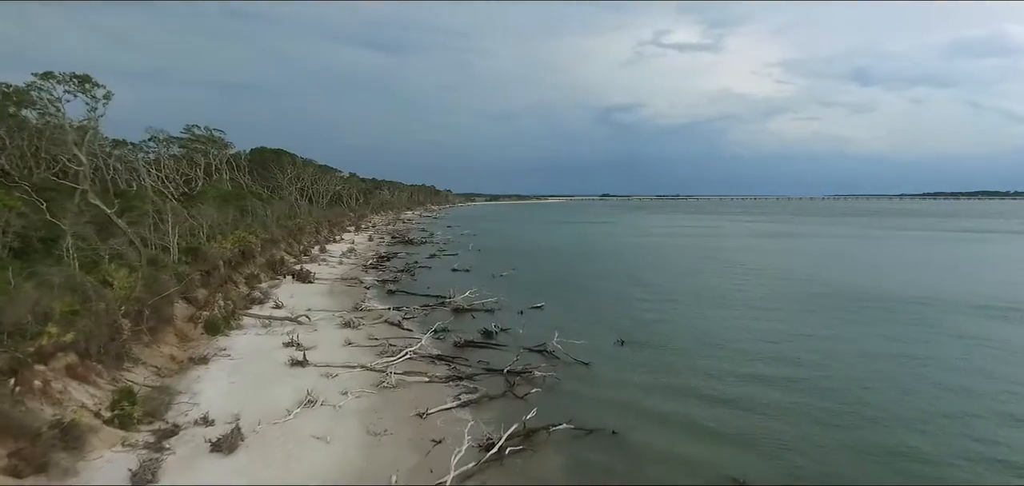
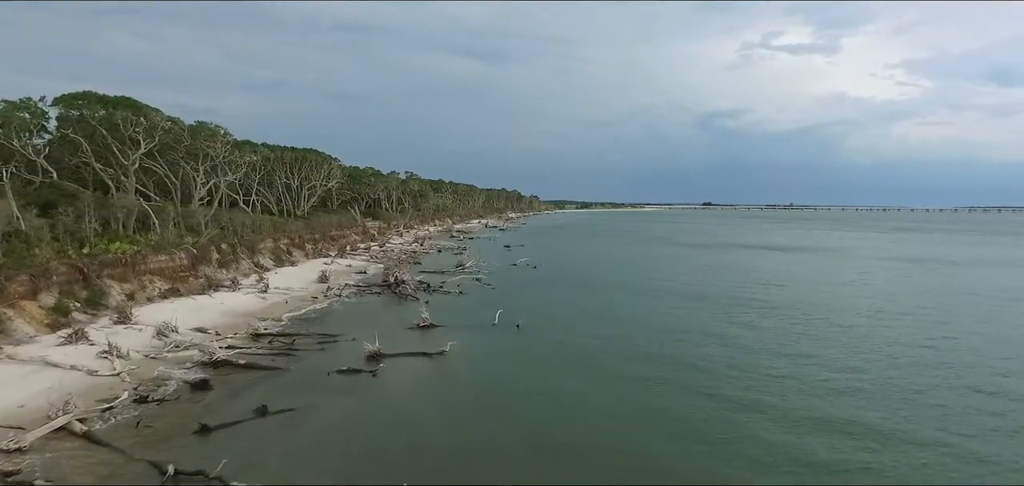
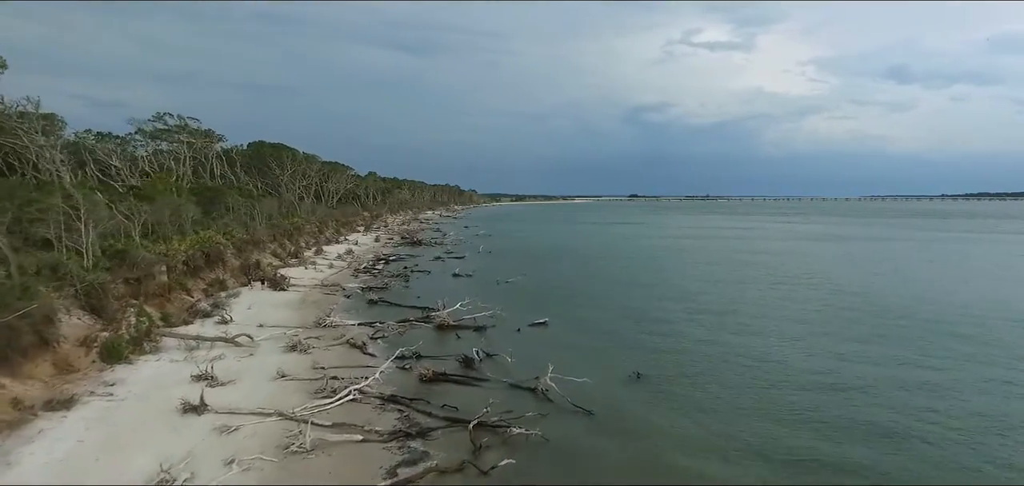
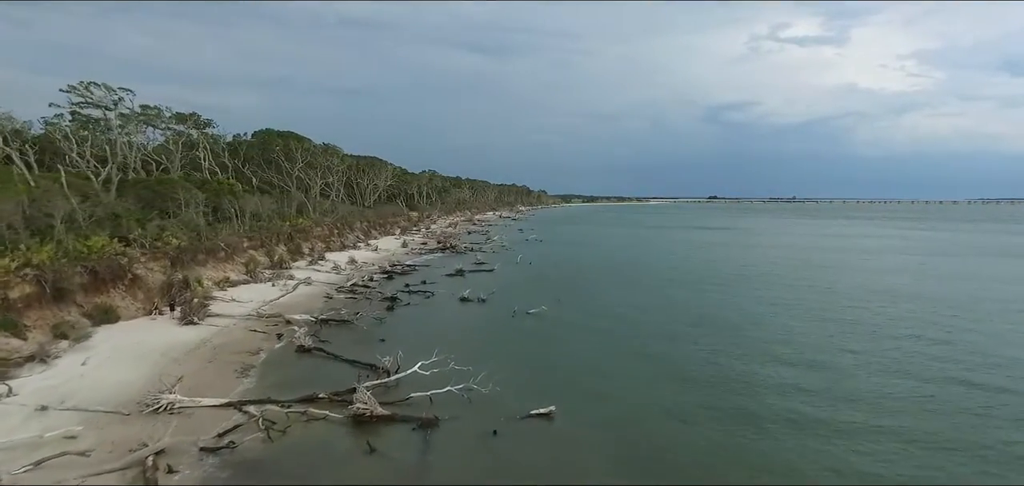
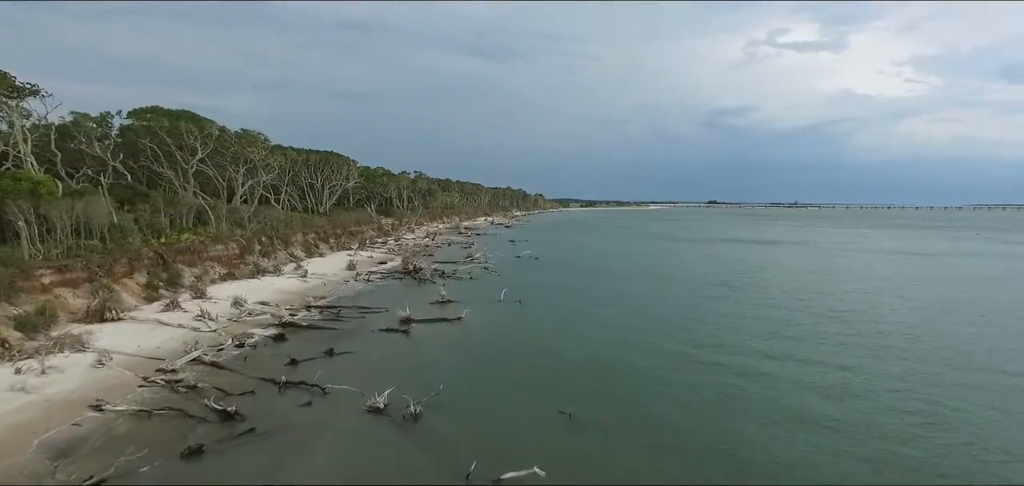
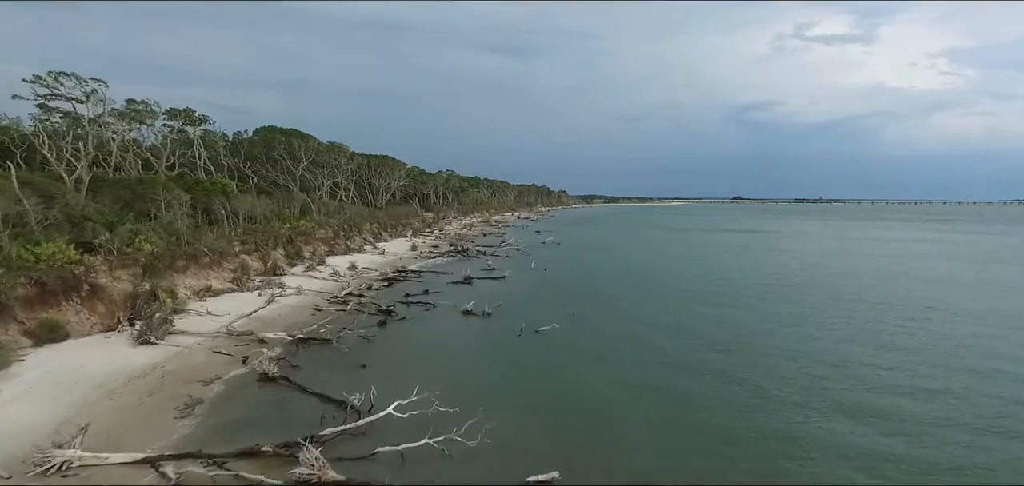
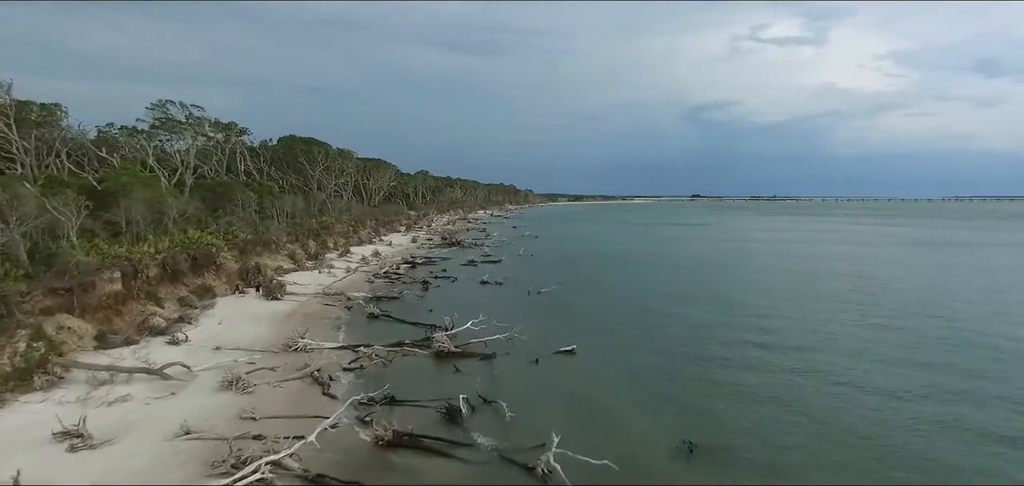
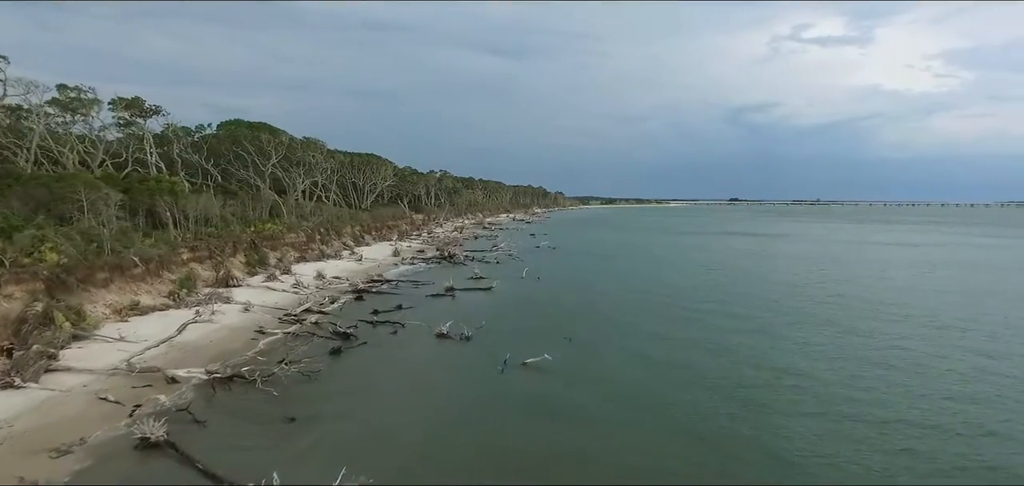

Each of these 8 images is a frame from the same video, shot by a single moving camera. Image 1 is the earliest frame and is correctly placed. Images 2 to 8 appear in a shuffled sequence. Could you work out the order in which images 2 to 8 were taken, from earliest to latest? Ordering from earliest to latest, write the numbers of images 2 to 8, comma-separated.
3, 7, 4, 6, 8, 5, 2
